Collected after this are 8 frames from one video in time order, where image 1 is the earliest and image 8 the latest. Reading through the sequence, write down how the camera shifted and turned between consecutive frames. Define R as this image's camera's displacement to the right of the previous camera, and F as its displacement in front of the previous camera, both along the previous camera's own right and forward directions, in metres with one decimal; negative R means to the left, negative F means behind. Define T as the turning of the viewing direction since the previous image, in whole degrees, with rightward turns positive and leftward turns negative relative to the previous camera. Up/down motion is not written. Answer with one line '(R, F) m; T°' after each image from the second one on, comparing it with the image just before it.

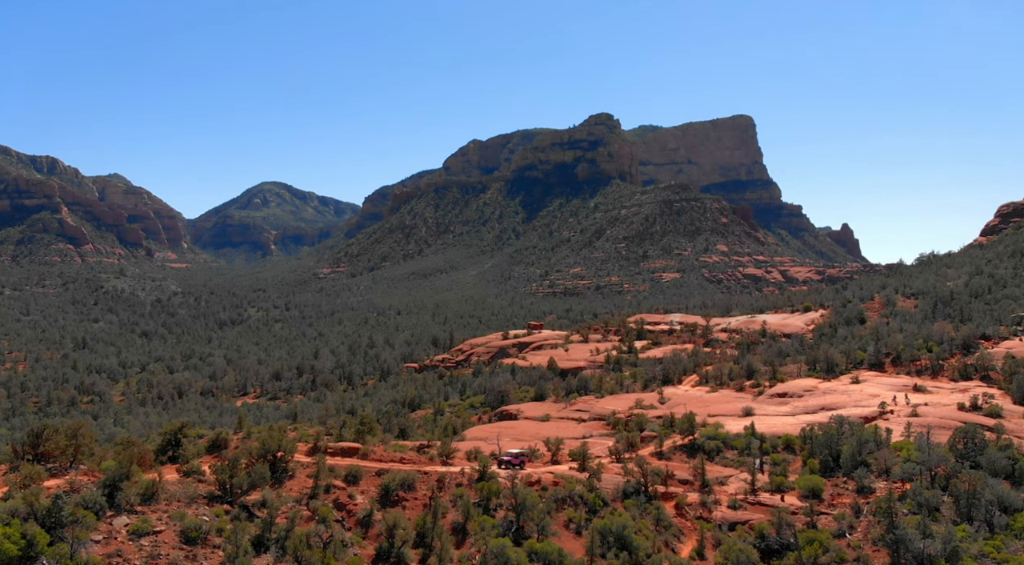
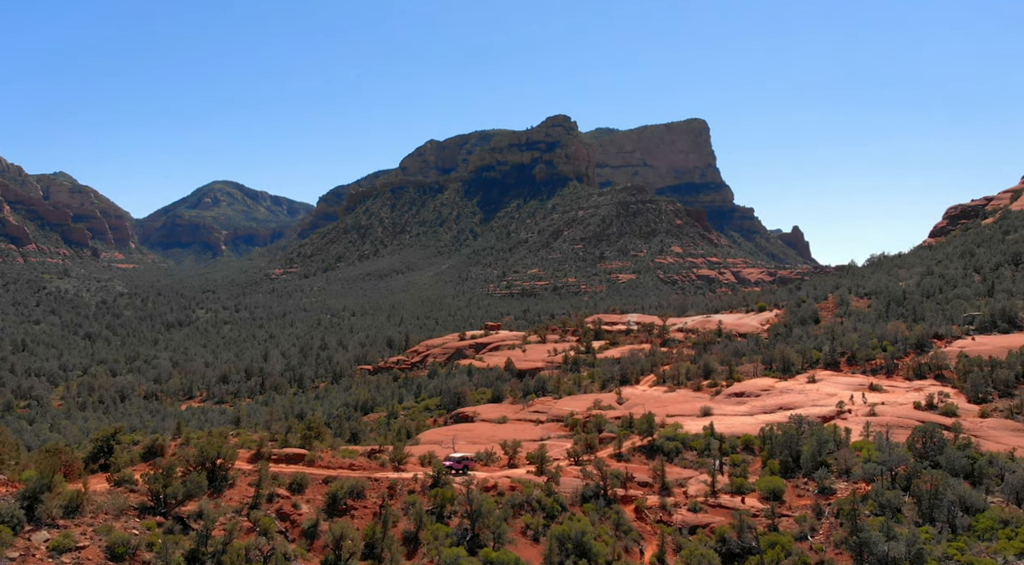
(+0.1, +1.0) m; +2°
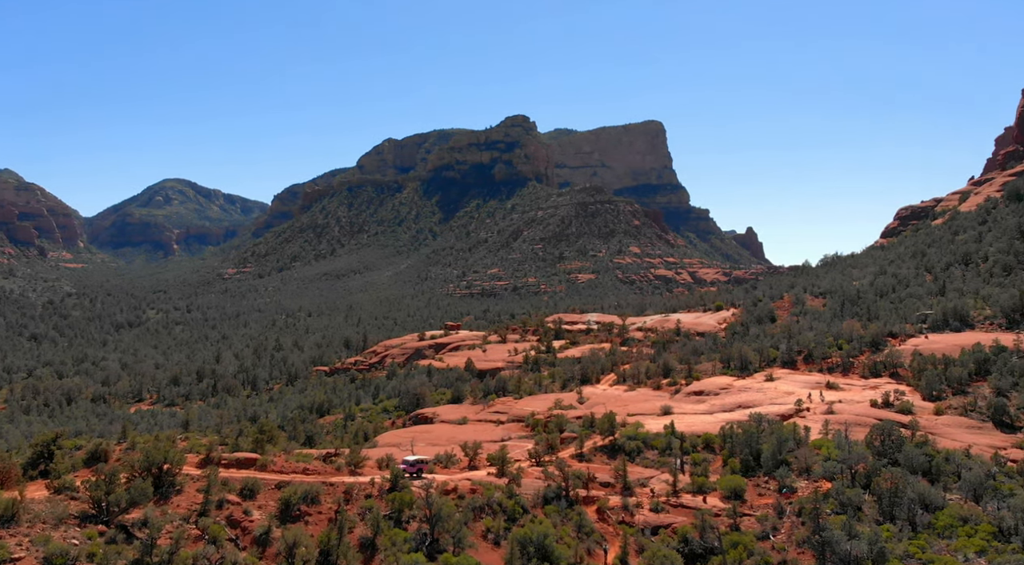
(0.0, +0.6) m; +2°
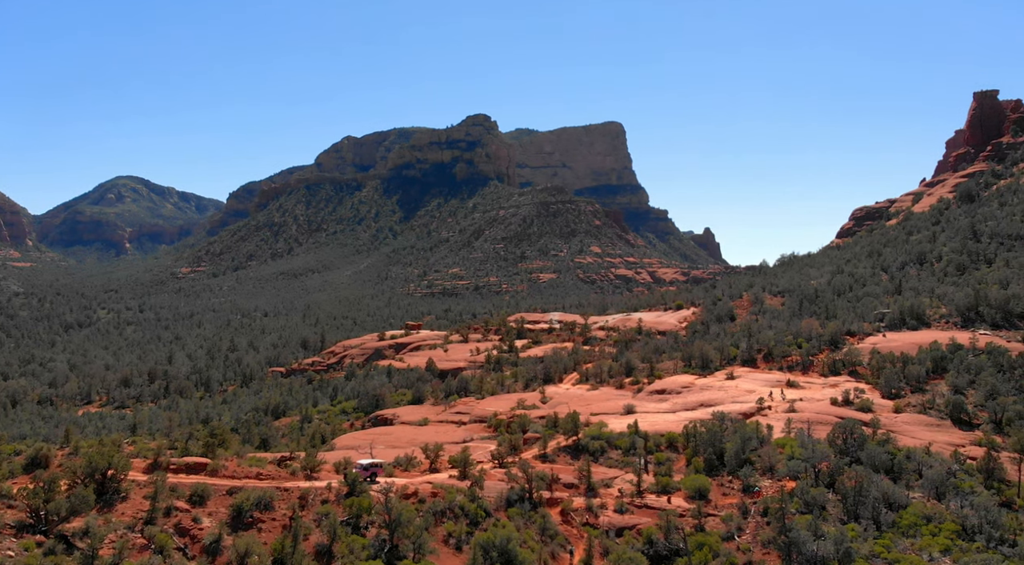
(0.0, +0.7) m; +2°
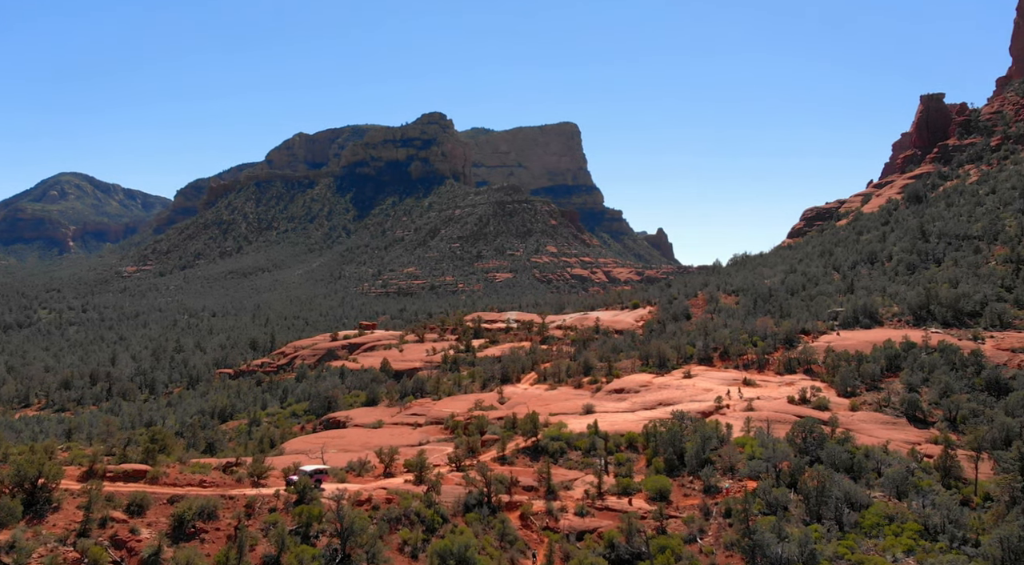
(0.0, +0.9) m; +2°
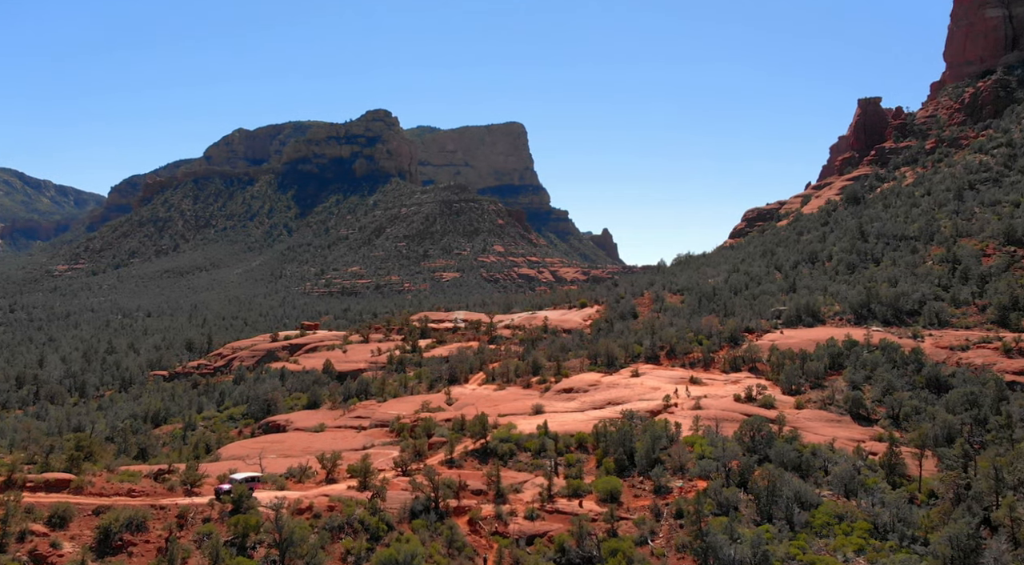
(0.0, +0.8) m; +3°
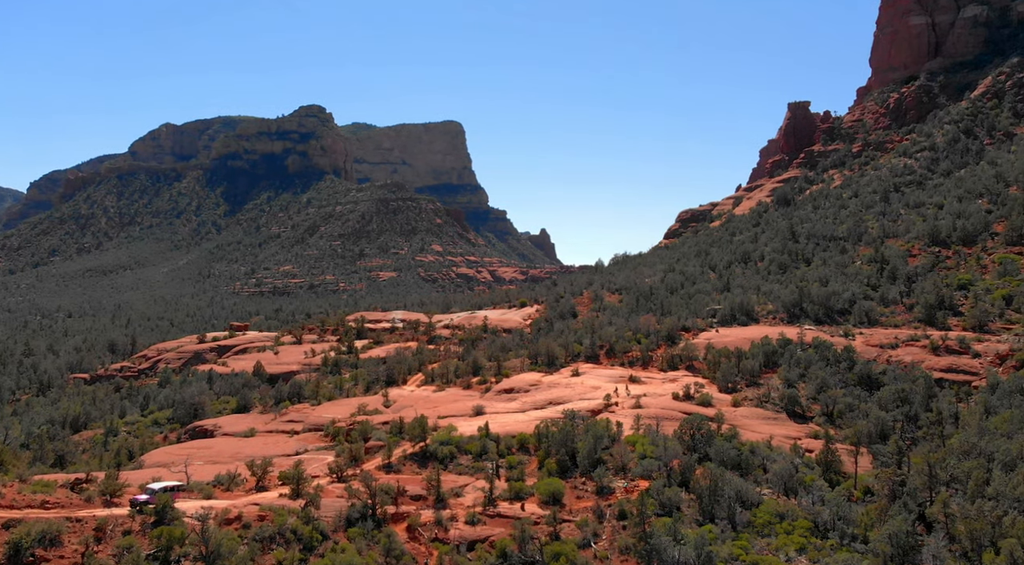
(-0.1, +0.8) m; +4°
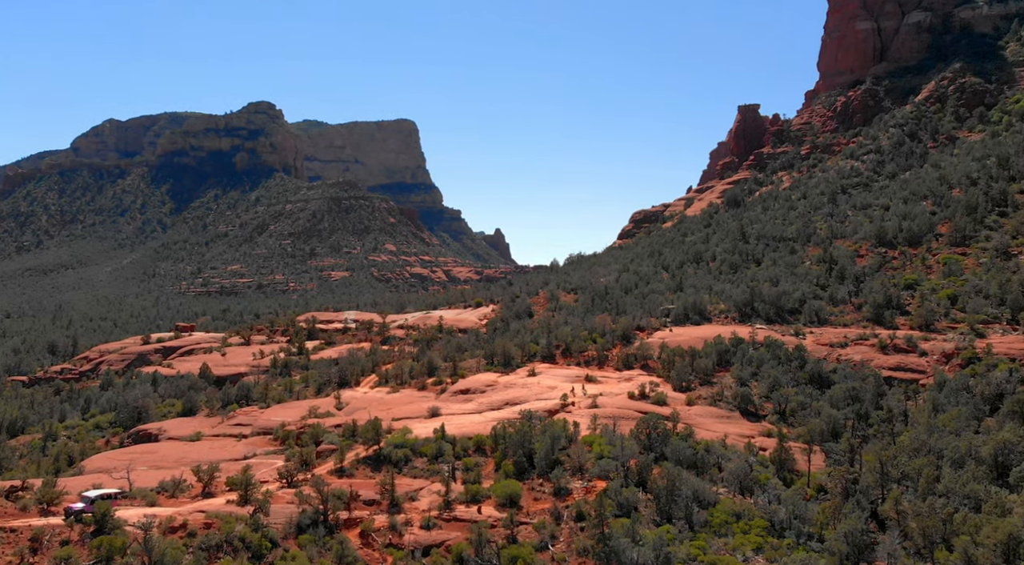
(-0.1, +0.5) m; +3°
